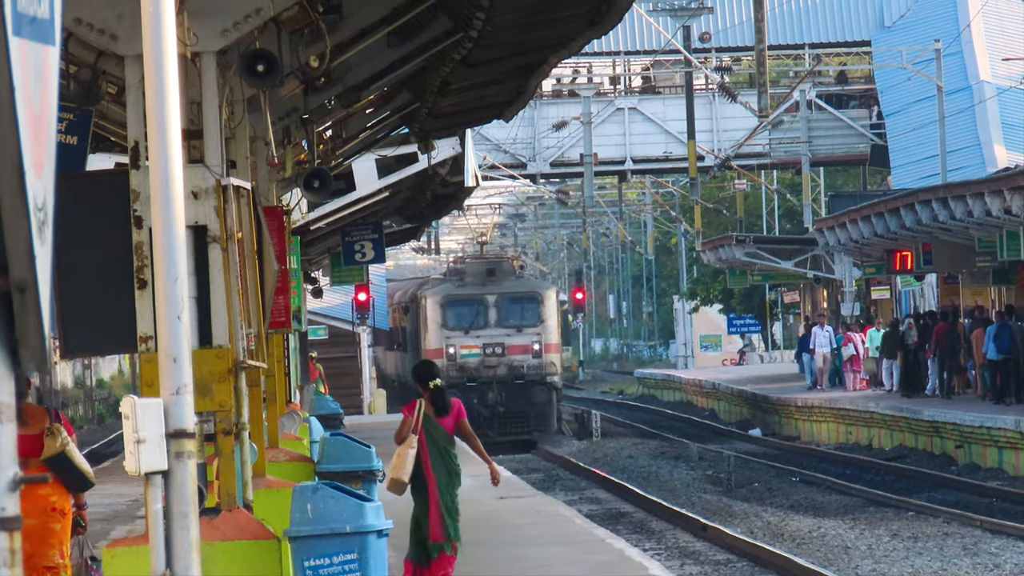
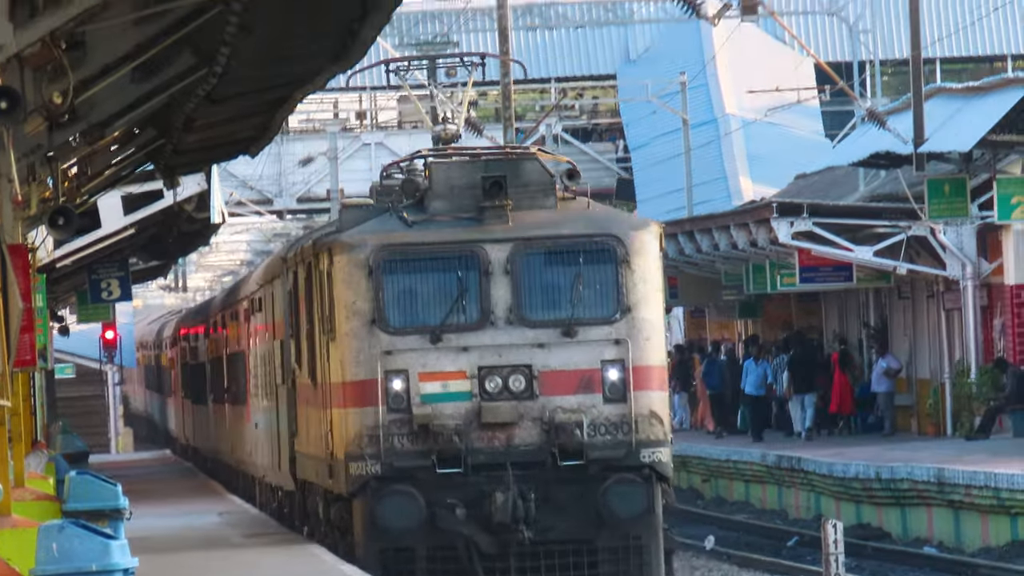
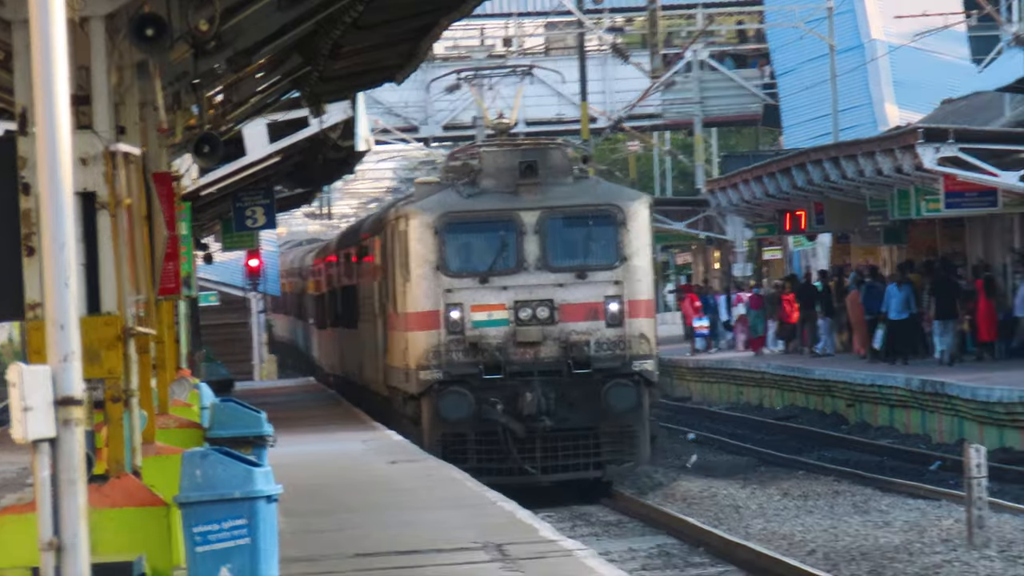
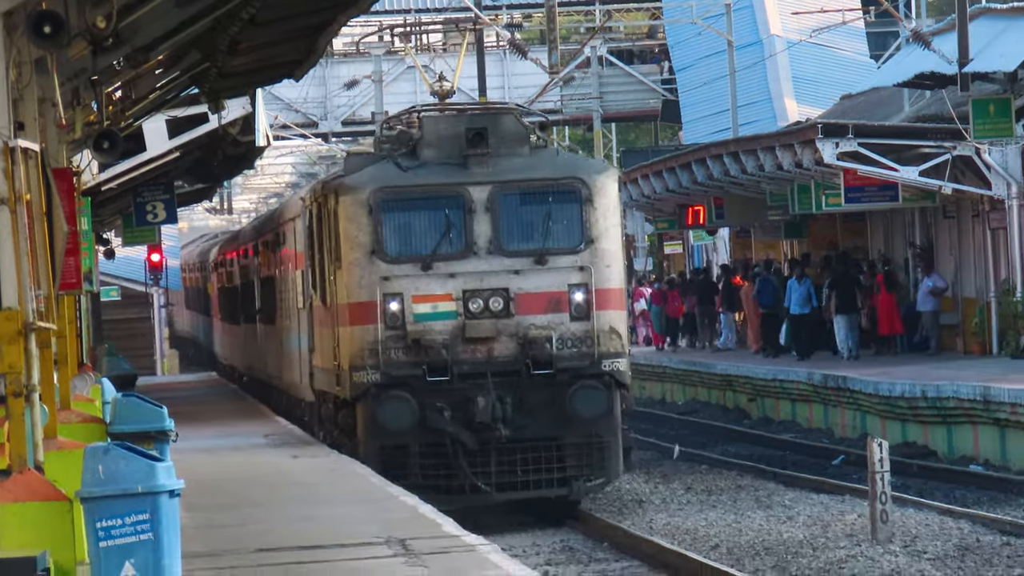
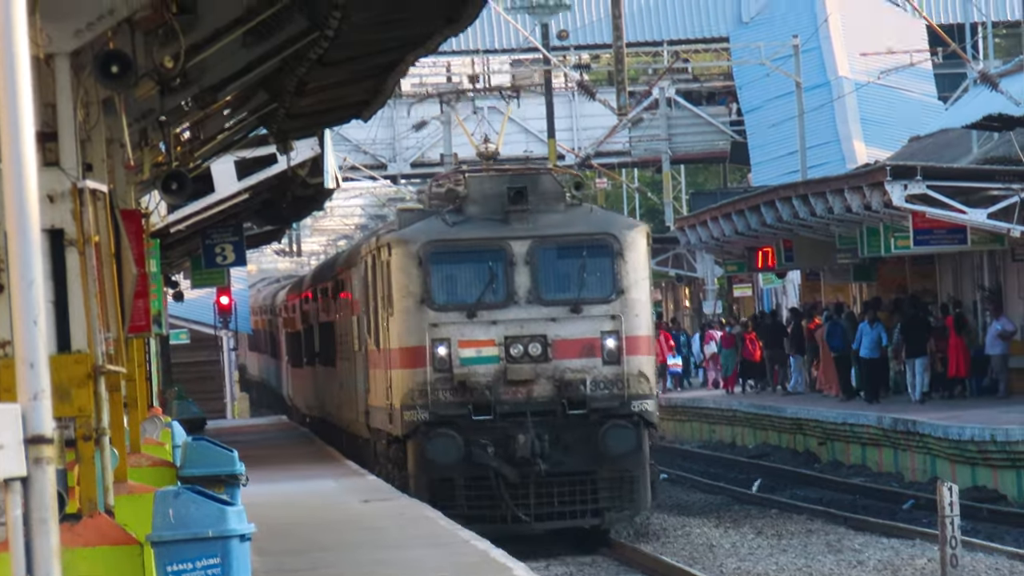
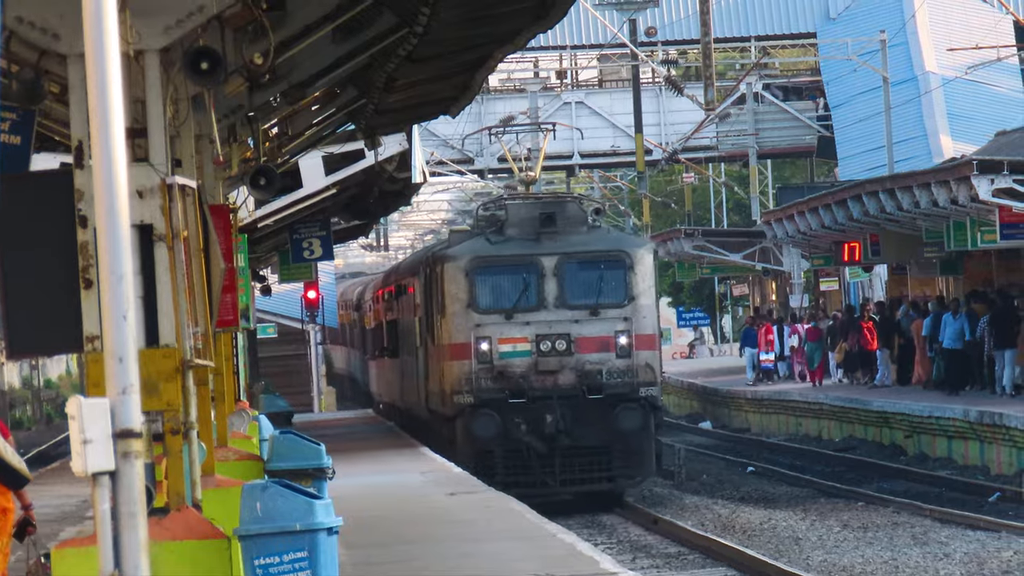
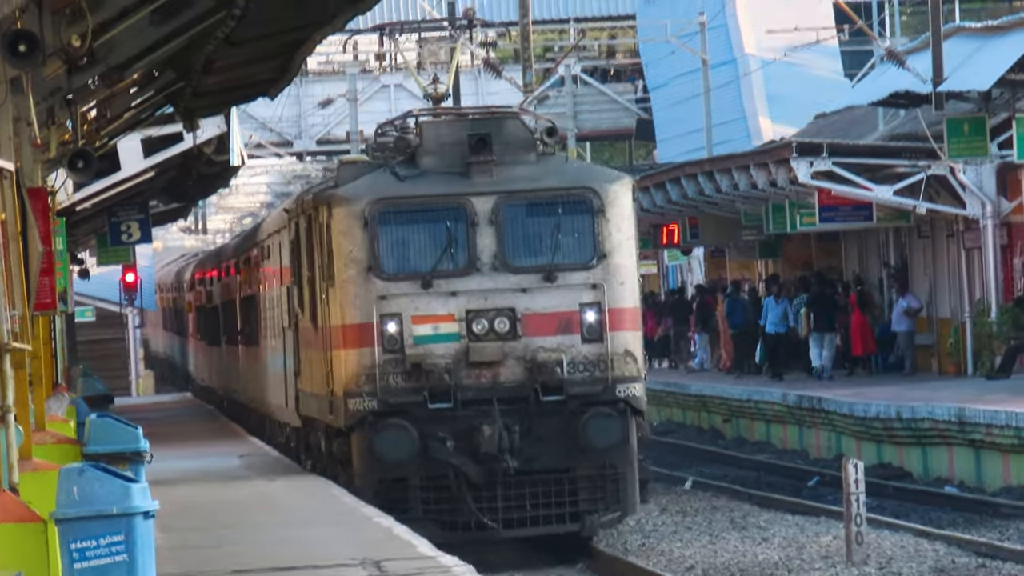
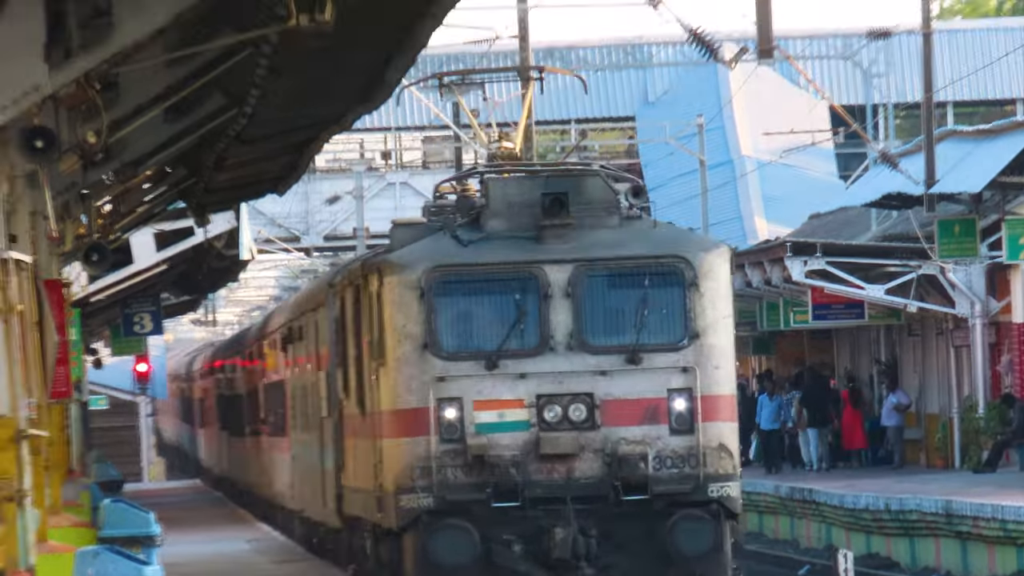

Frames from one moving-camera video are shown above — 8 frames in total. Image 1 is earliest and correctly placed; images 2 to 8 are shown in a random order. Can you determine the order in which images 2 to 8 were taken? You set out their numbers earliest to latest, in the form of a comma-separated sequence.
6, 3, 5, 4, 7, 2, 8
